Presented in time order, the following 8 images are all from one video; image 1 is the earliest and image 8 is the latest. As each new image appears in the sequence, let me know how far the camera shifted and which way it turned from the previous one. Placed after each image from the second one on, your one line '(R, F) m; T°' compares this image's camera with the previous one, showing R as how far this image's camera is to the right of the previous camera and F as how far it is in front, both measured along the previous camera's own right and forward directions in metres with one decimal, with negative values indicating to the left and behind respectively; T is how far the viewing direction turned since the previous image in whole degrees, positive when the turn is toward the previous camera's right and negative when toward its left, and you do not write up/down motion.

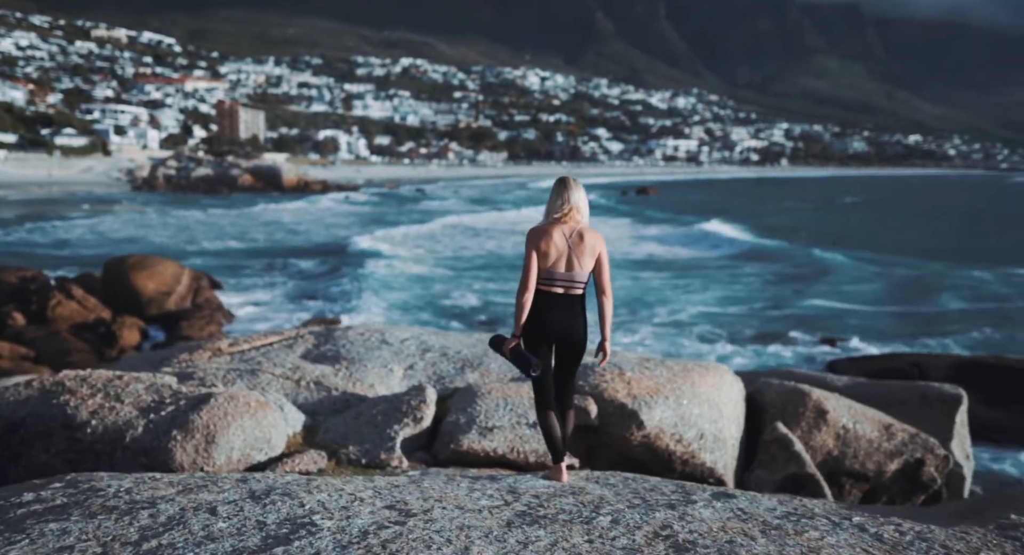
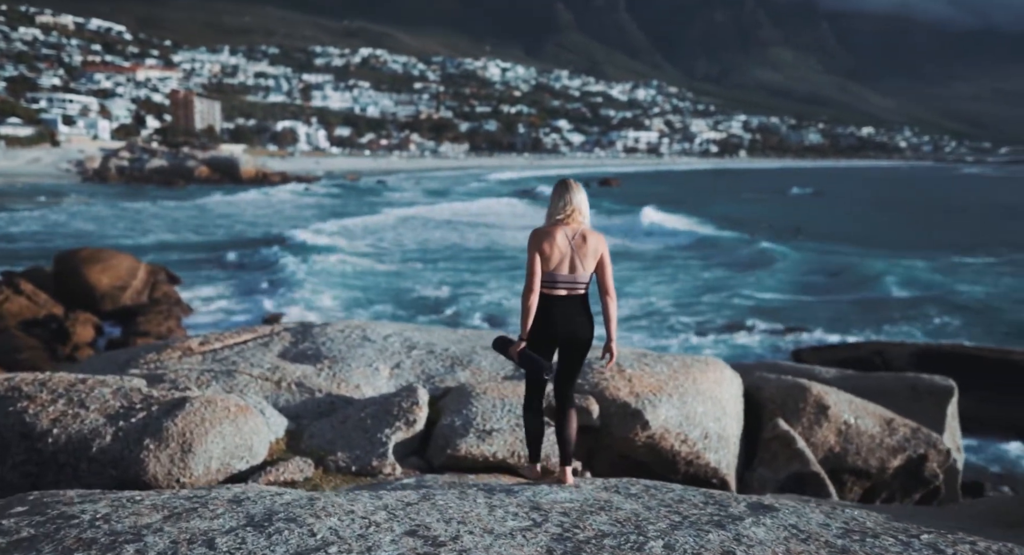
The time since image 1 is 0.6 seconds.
(-0.2, +0.3) m; +3°
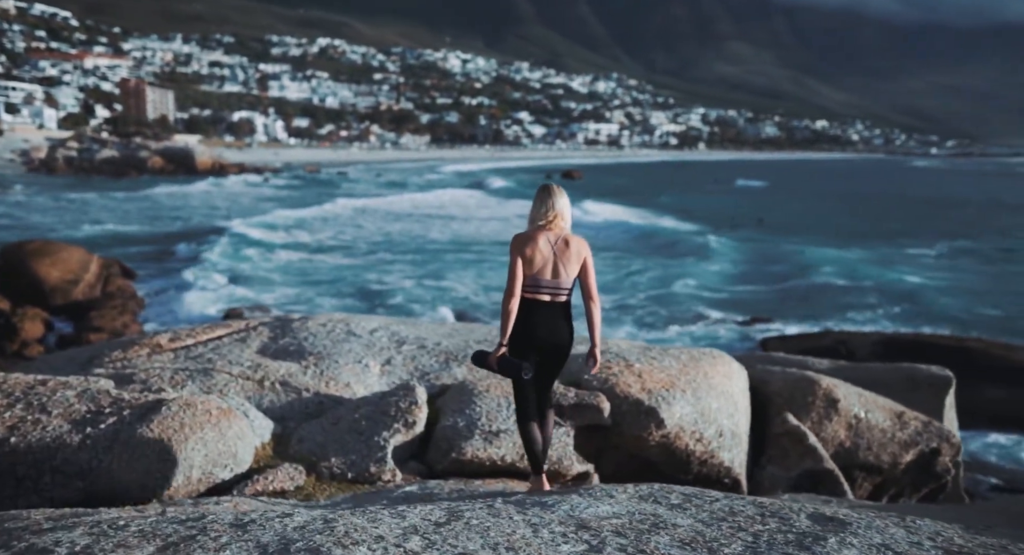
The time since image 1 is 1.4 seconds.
(-0.2, +0.4) m; +3°
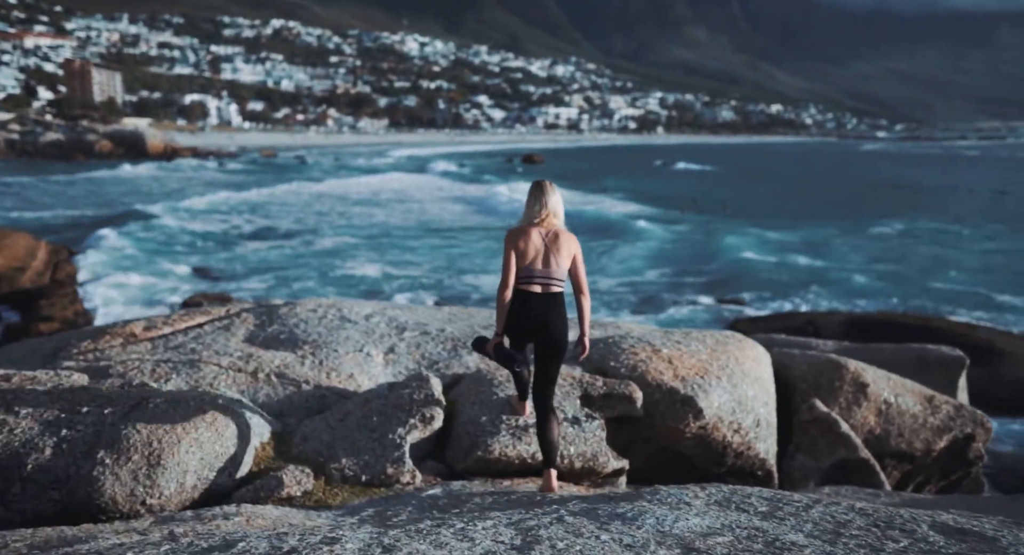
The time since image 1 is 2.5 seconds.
(-0.3, +0.4) m; +3°
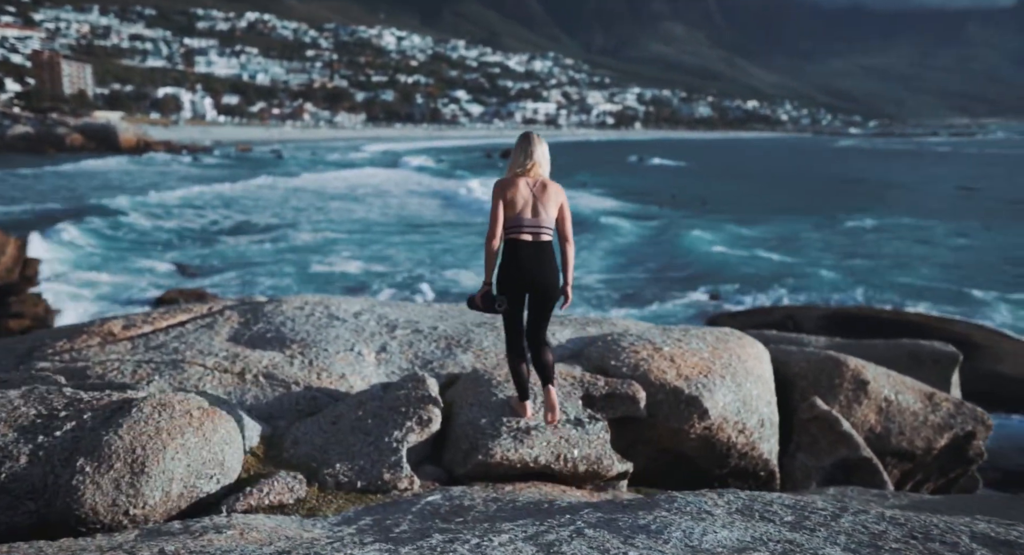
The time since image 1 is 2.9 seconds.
(-0.1, +0.2) m; +1°
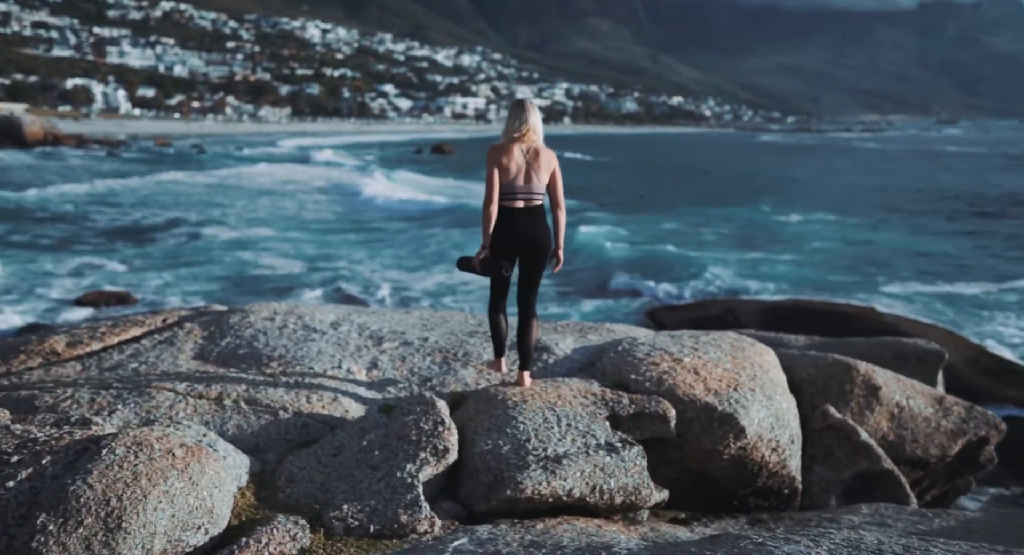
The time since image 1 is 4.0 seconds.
(-0.4, +0.5) m; +5°
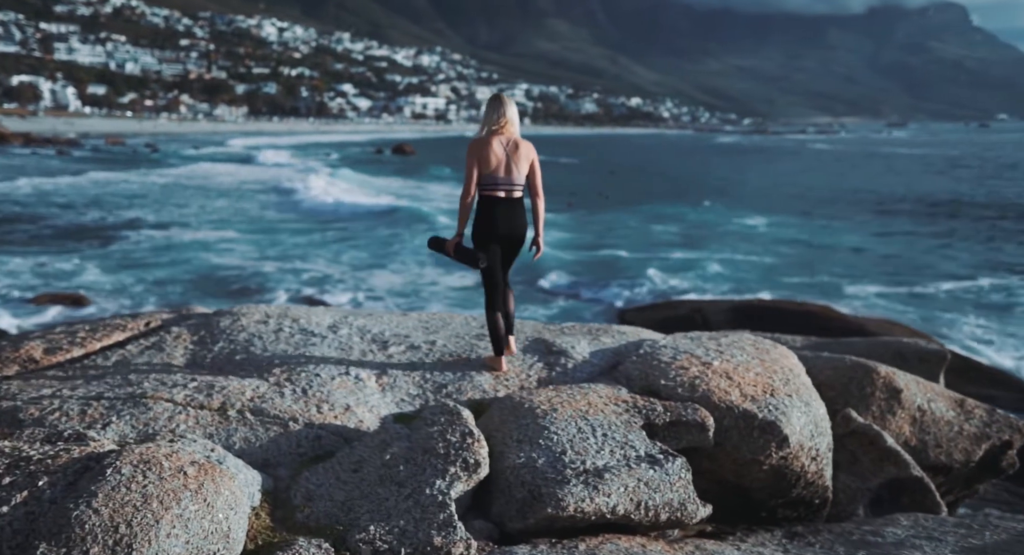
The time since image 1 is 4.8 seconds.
(-0.3, +0.3) m; +3°
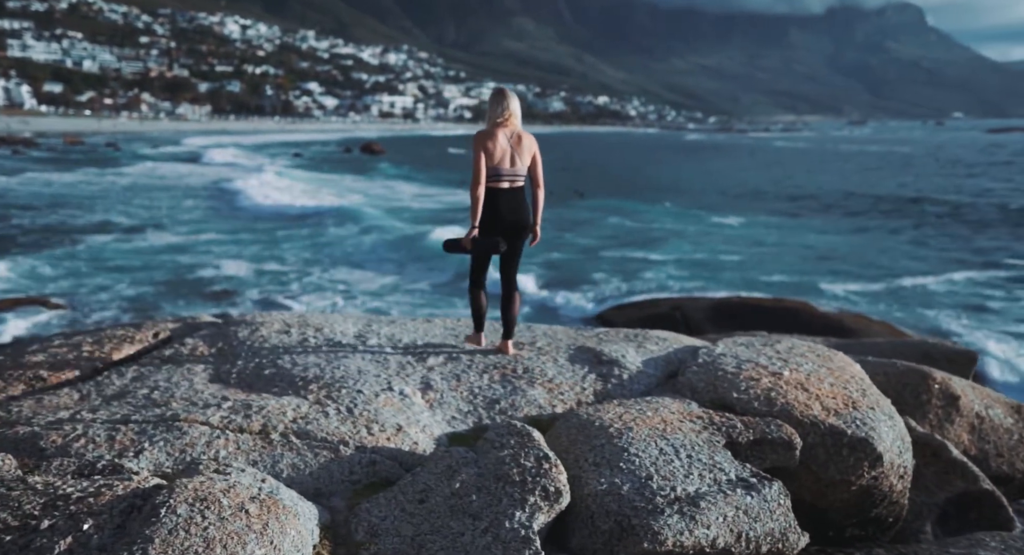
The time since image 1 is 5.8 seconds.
(-0.4, +0.3) m; +2°
